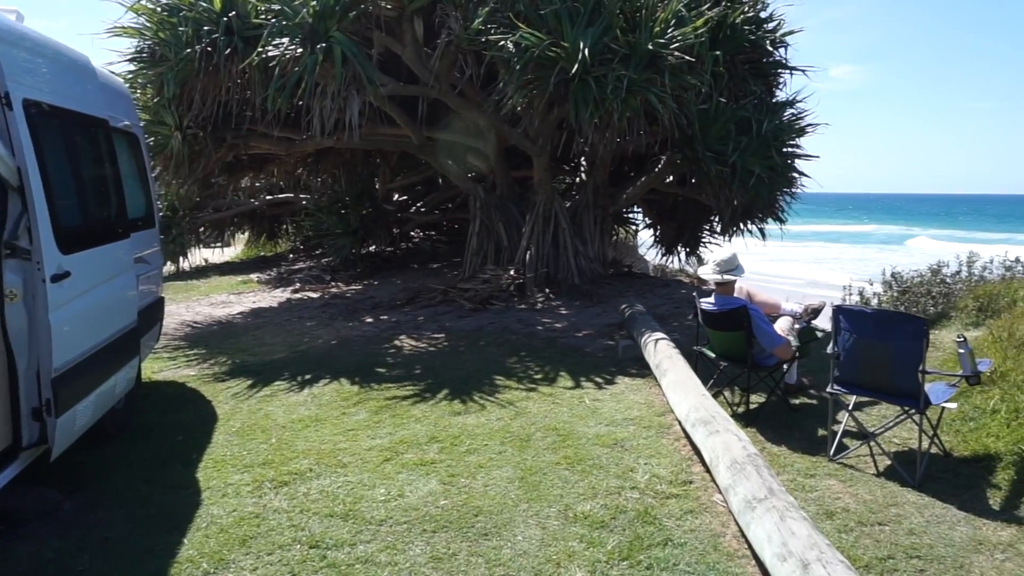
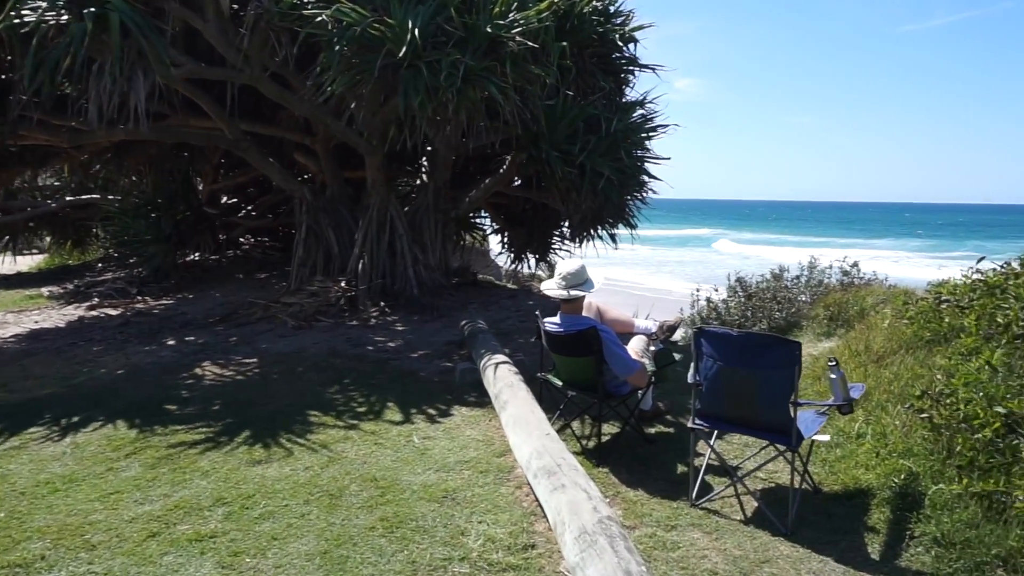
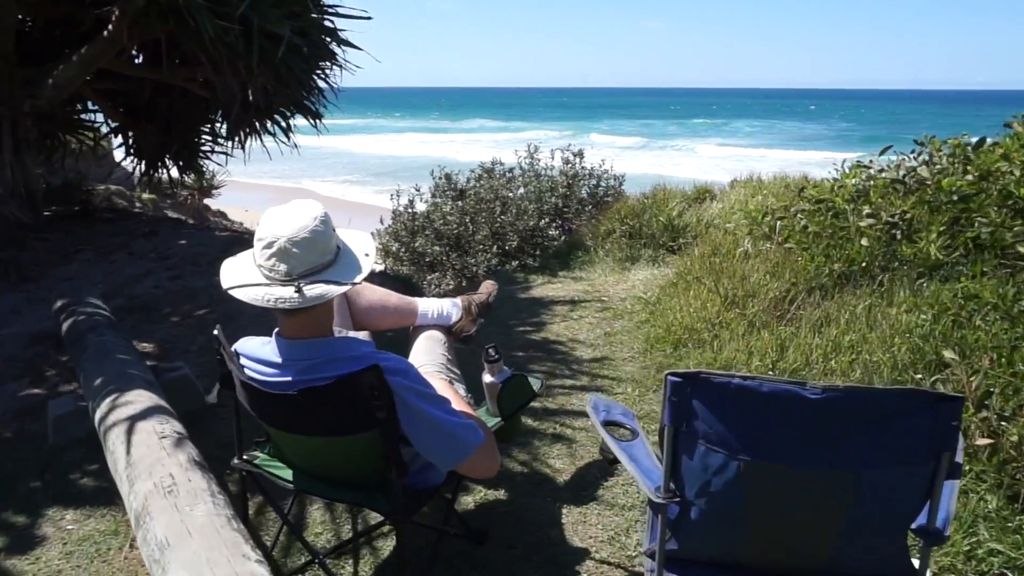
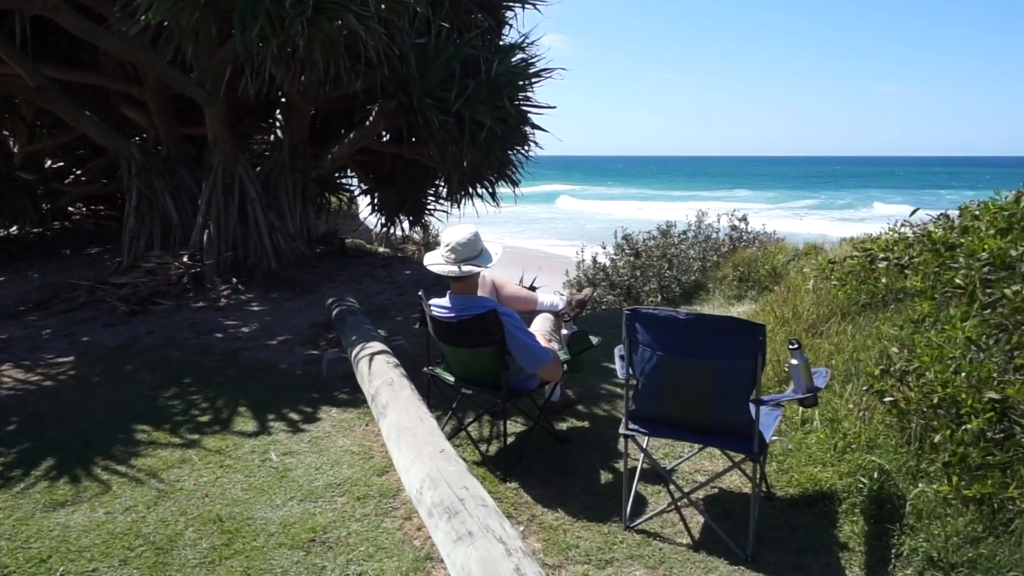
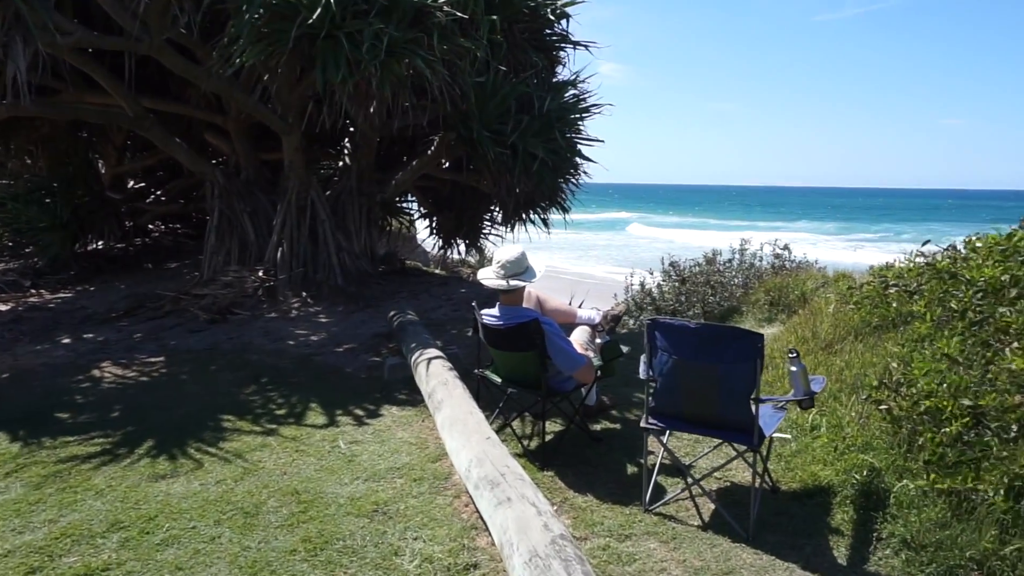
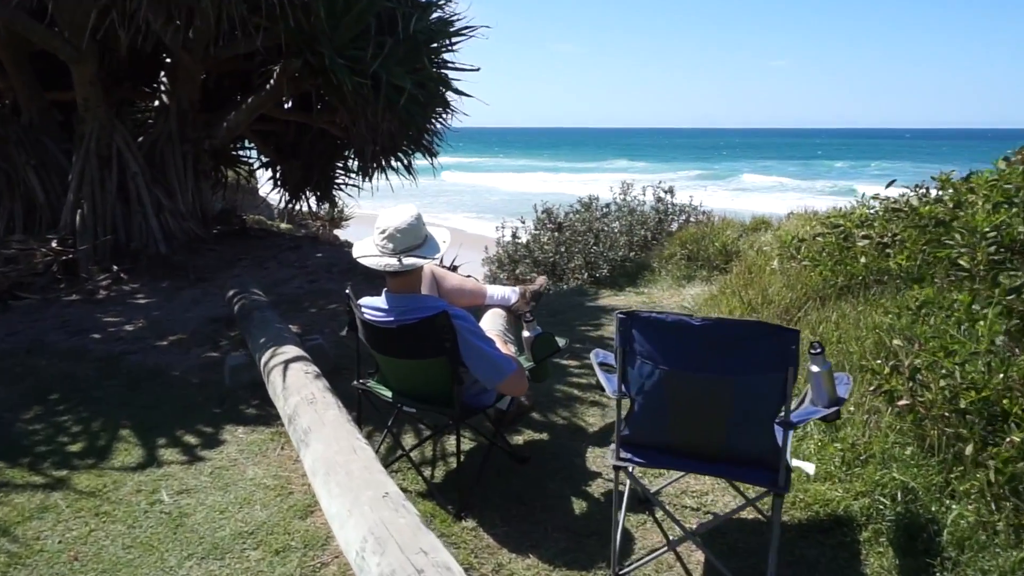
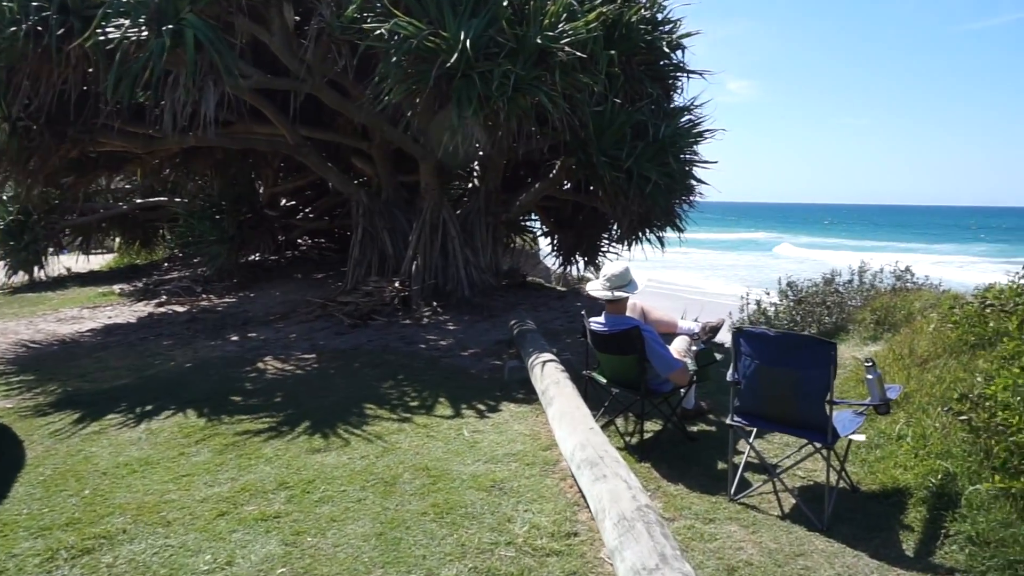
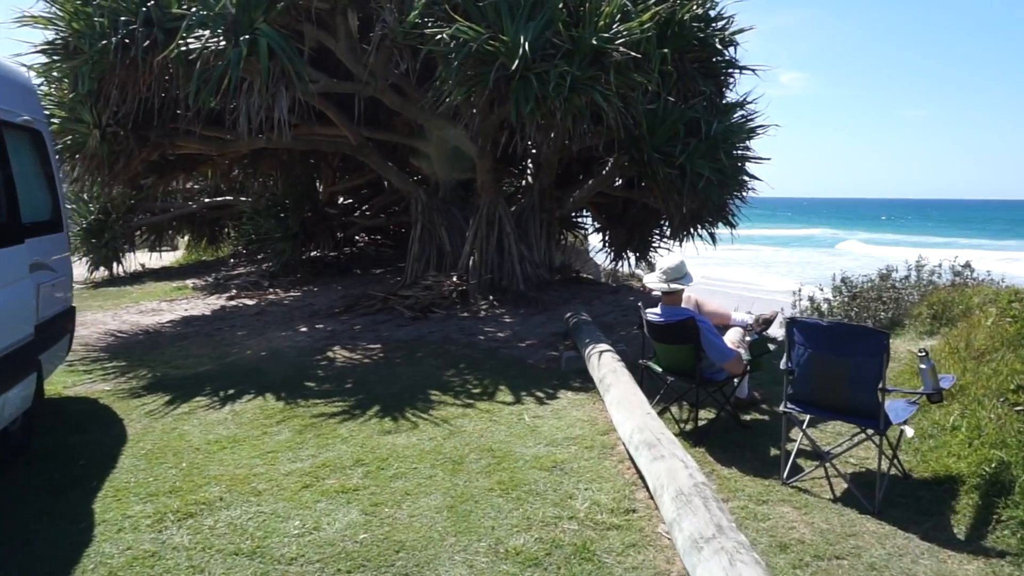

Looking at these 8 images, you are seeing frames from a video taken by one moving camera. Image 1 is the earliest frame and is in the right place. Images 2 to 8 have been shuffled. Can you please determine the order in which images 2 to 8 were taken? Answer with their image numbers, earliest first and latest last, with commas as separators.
8, 7, 2, 5, 4, 6, 3
